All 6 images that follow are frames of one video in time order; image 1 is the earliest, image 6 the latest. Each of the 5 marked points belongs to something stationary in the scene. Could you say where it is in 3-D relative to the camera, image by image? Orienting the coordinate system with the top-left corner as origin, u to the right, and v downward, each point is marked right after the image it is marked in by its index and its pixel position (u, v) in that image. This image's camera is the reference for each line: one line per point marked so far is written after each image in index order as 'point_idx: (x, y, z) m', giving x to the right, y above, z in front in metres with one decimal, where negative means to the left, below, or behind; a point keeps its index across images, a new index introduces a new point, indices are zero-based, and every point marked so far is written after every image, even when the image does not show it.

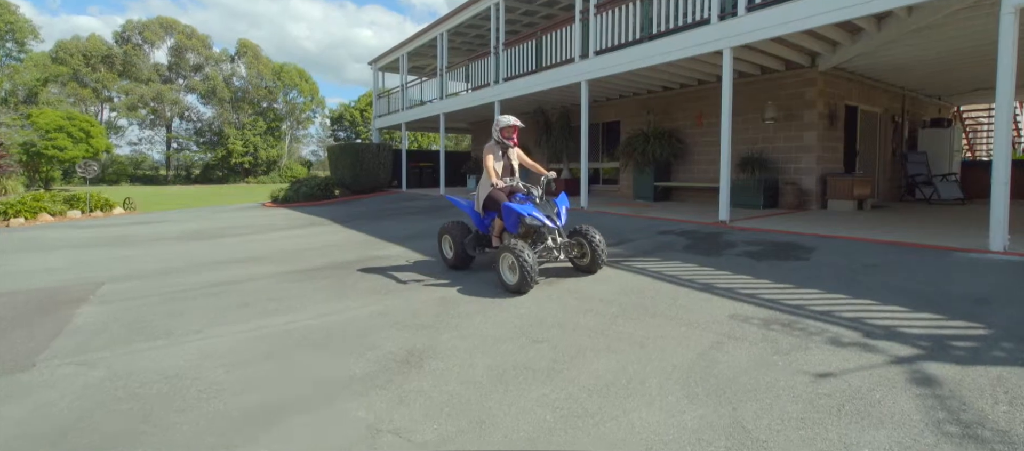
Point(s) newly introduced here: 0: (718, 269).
0: (+1.9, -0.4, +5.1) m
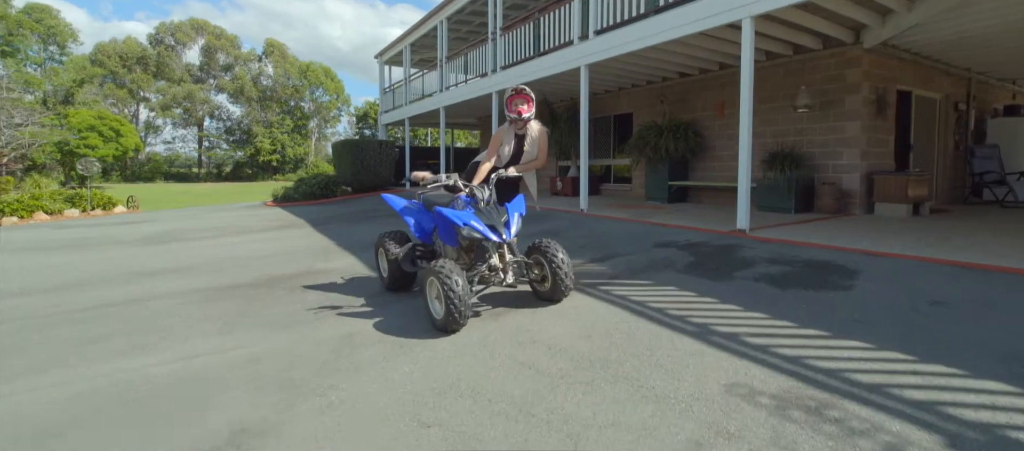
0: (+1.4, -0.5, +3.8) m
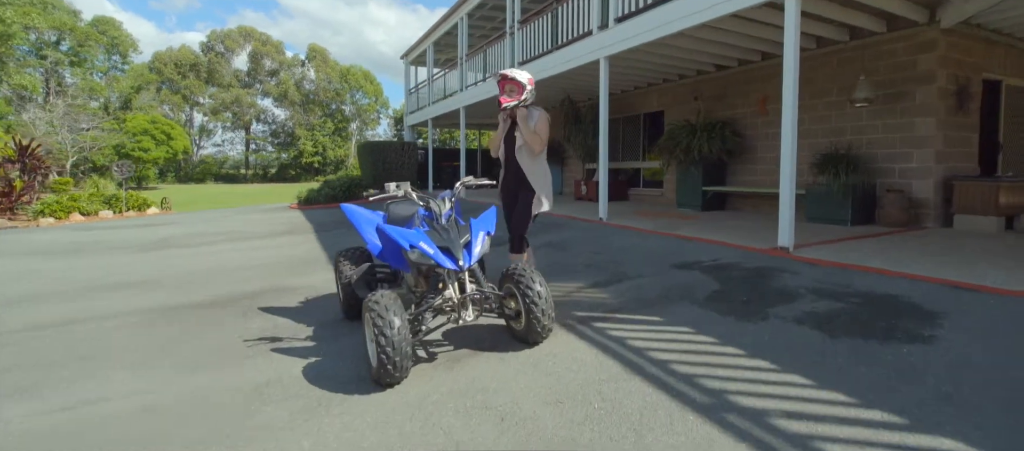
0: (+1.2, -0.6, +2.8) m
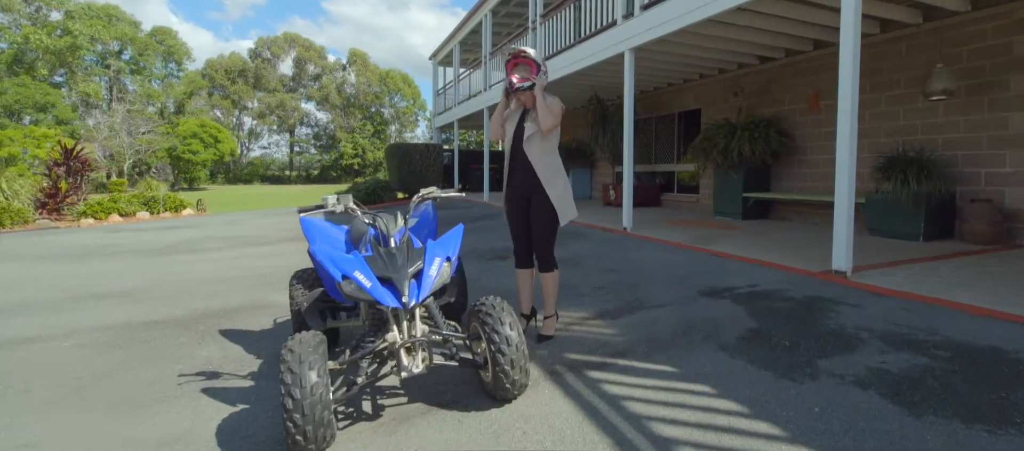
0: (+1.0, -0.7, +2.0) m
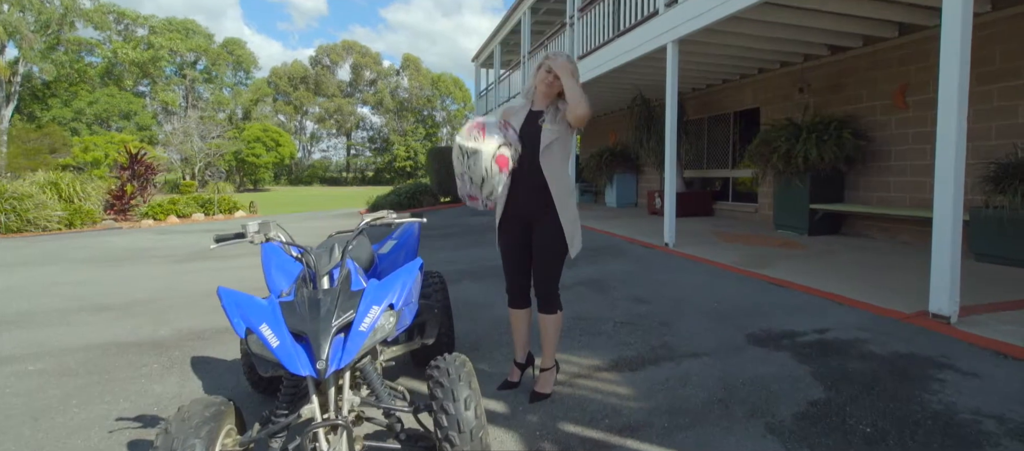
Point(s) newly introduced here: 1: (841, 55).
0: (+0.9, -0.8, +1.3) m
1: (+4.3, +2.2, +7.3) m
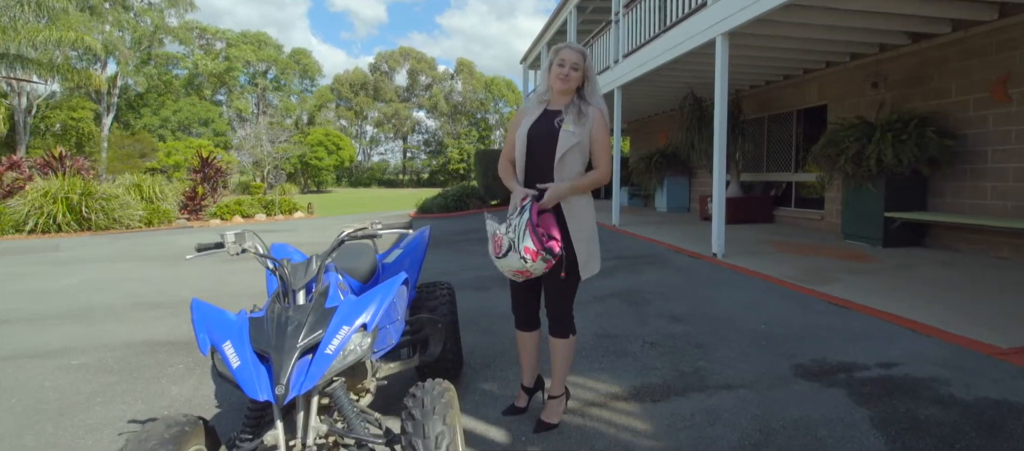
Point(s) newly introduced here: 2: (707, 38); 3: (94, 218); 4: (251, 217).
0: (+0.7, -0.9, +0.9) m
1: (+4.8, +2.1, +6.6) m
2: (+2.2, +2.0, +6.0) m
3: (-10.5, +0.2, +13.9) m
4: (-9.0, +0.3, +19.0) m
